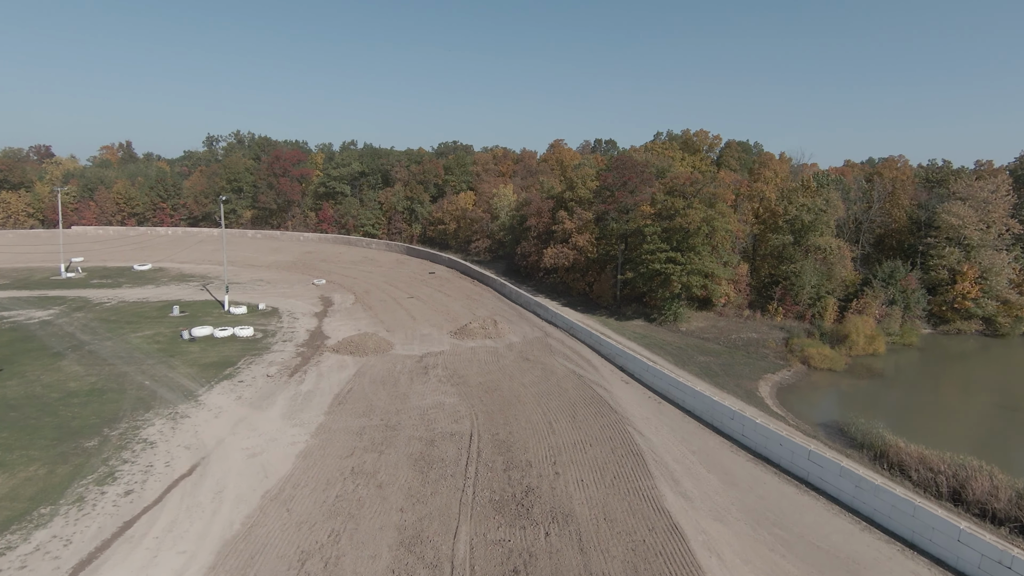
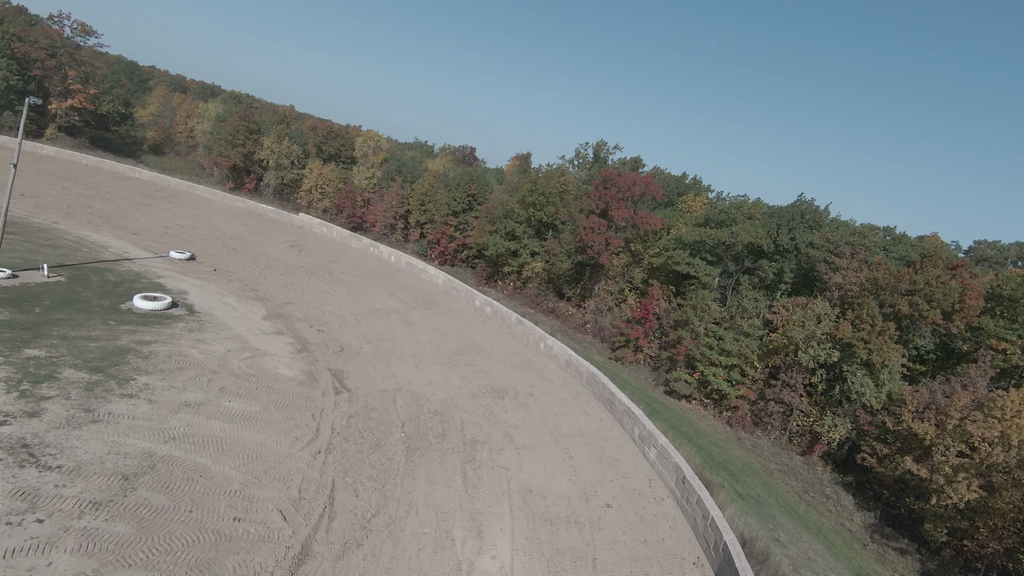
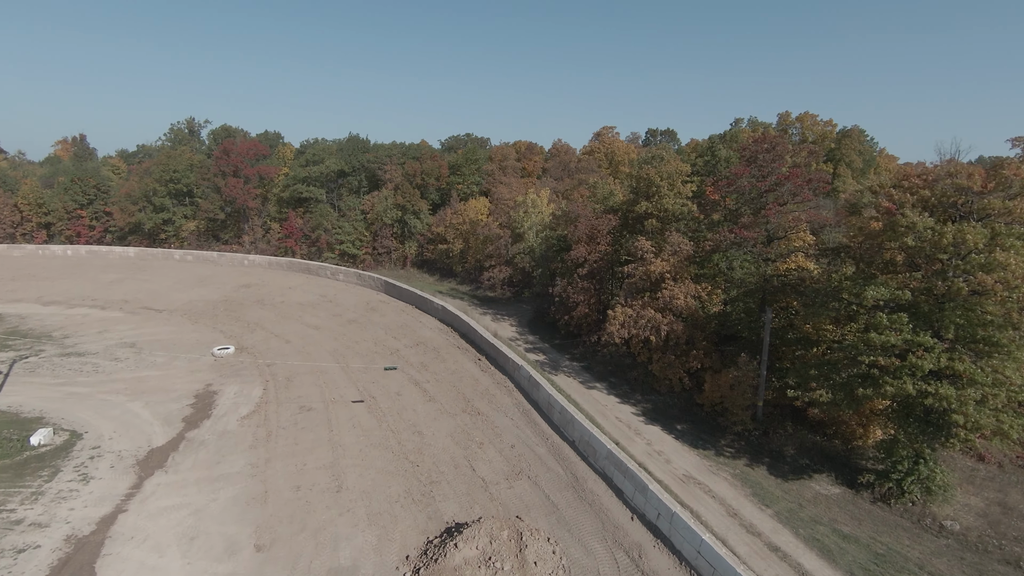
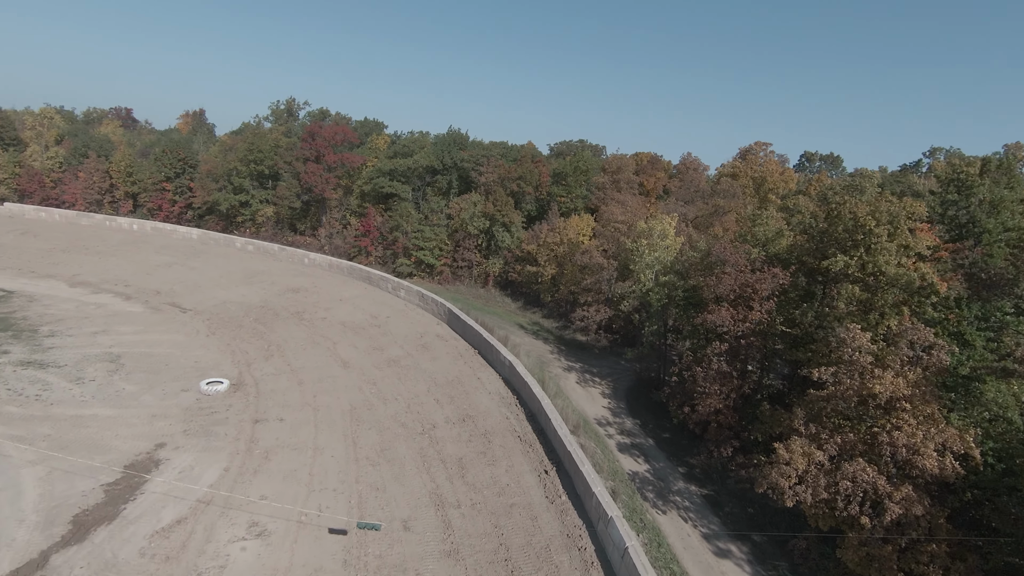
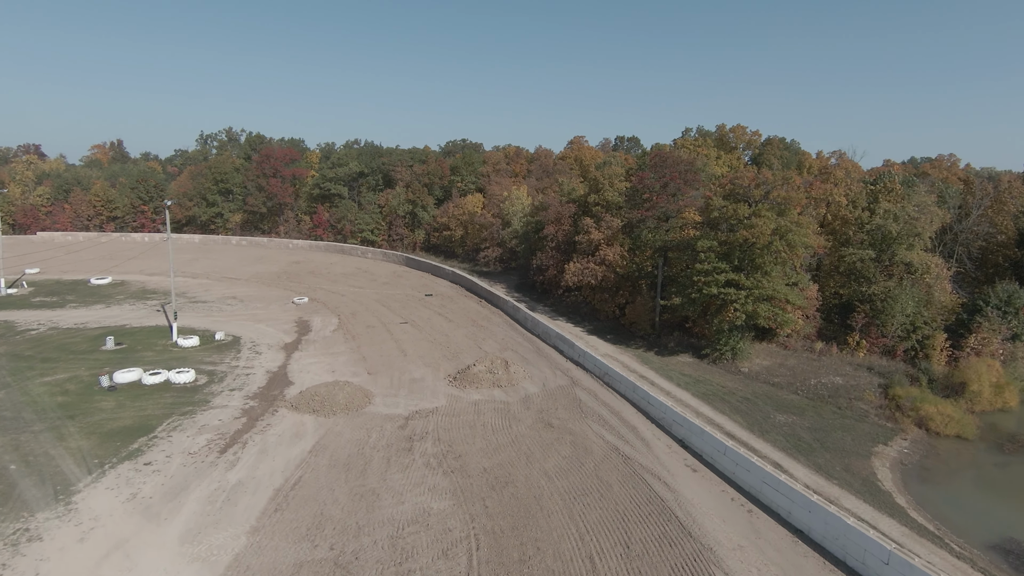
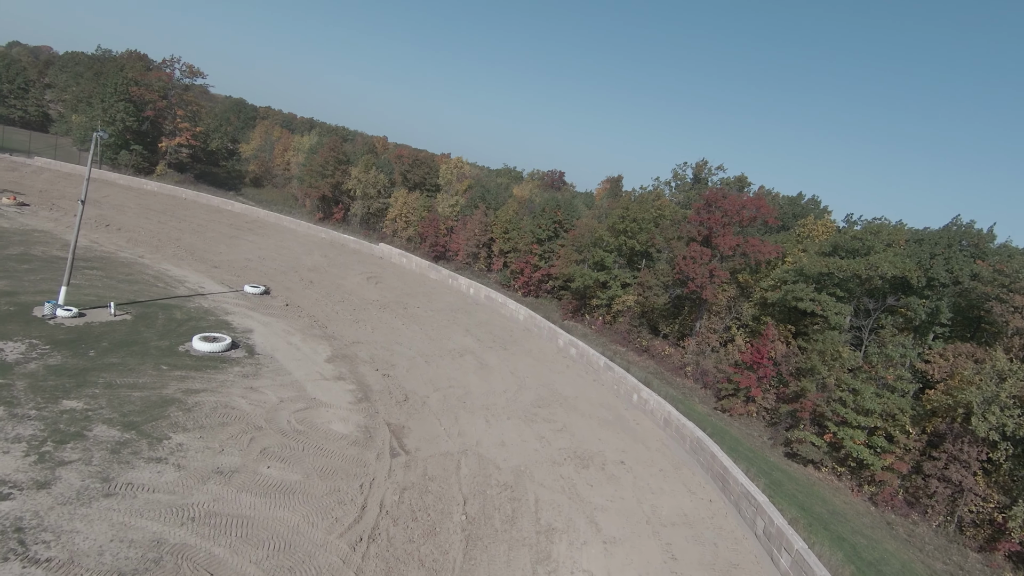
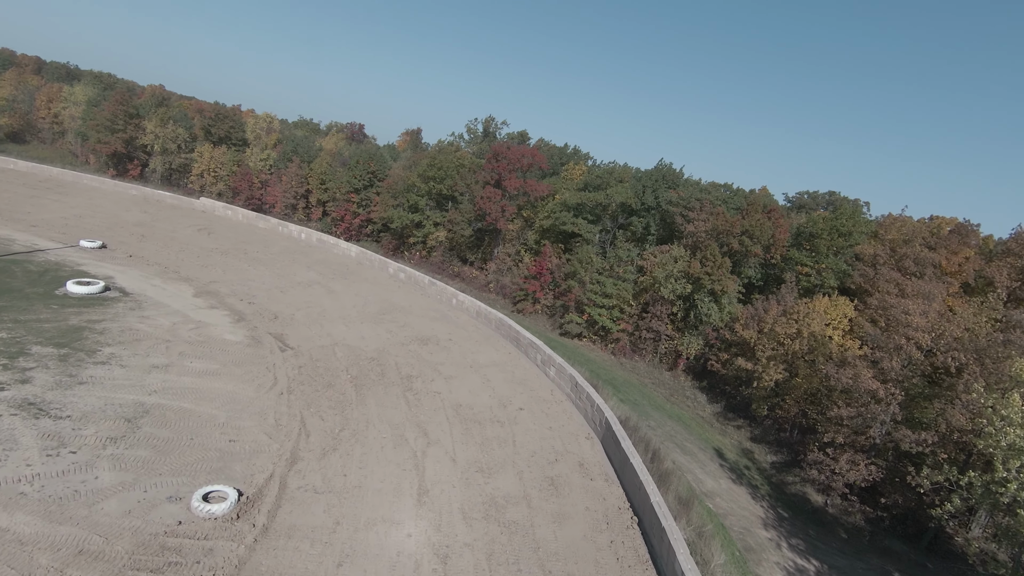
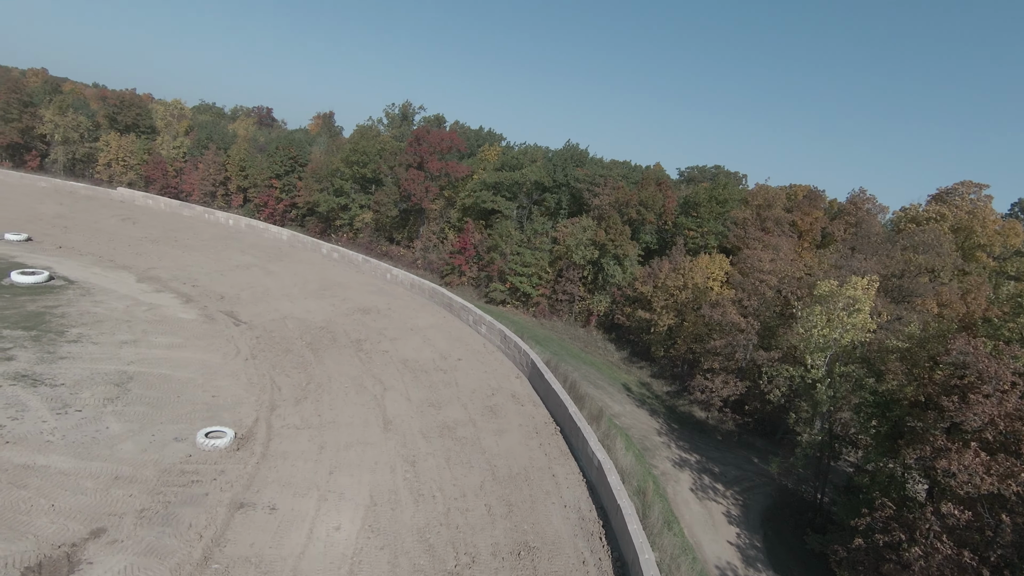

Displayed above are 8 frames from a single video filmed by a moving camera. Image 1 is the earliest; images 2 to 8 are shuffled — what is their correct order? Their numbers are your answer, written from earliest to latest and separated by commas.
5, 3, 4, 8, 7, 2, 6
